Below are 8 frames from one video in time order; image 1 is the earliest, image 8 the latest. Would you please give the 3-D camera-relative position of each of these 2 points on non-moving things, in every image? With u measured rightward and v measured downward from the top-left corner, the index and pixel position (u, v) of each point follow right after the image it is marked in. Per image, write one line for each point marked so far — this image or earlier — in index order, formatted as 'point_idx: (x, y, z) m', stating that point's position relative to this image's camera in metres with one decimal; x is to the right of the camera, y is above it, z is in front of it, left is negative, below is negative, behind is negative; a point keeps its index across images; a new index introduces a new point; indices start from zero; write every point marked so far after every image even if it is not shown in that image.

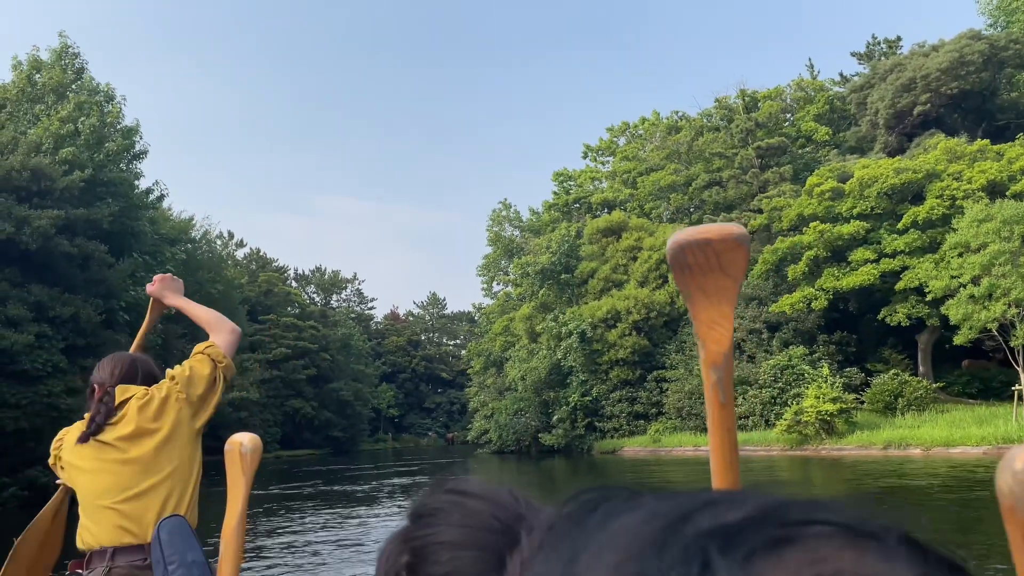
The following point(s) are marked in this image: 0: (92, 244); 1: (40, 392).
0: (-9.1, +1.0, +17.7) m
1: (-9.4, -2.1, +16.2) m
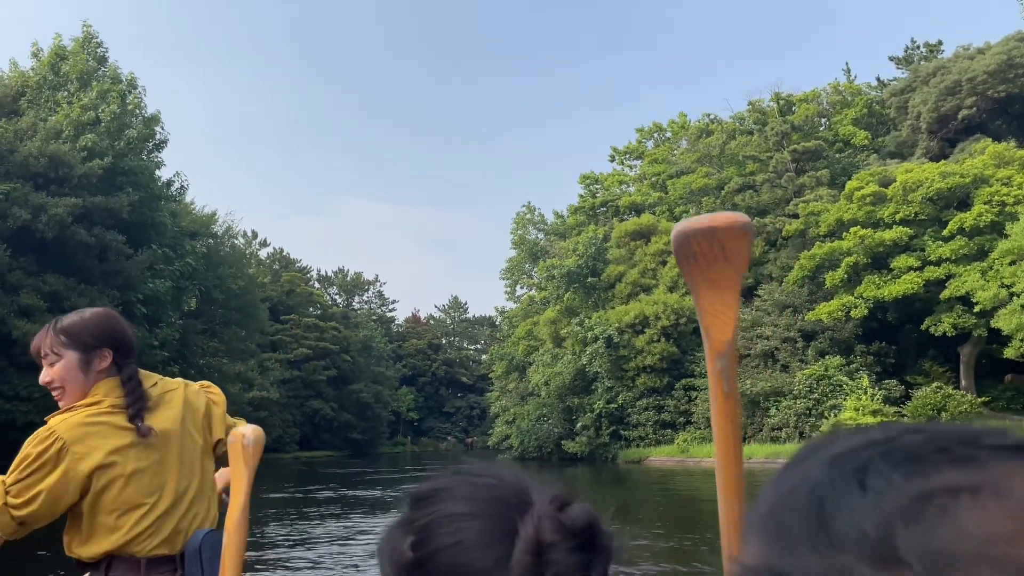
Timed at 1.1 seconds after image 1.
0: (-8.5, +1.1, +17.2) m
1: (-8.8, -1.9, +15.7) m
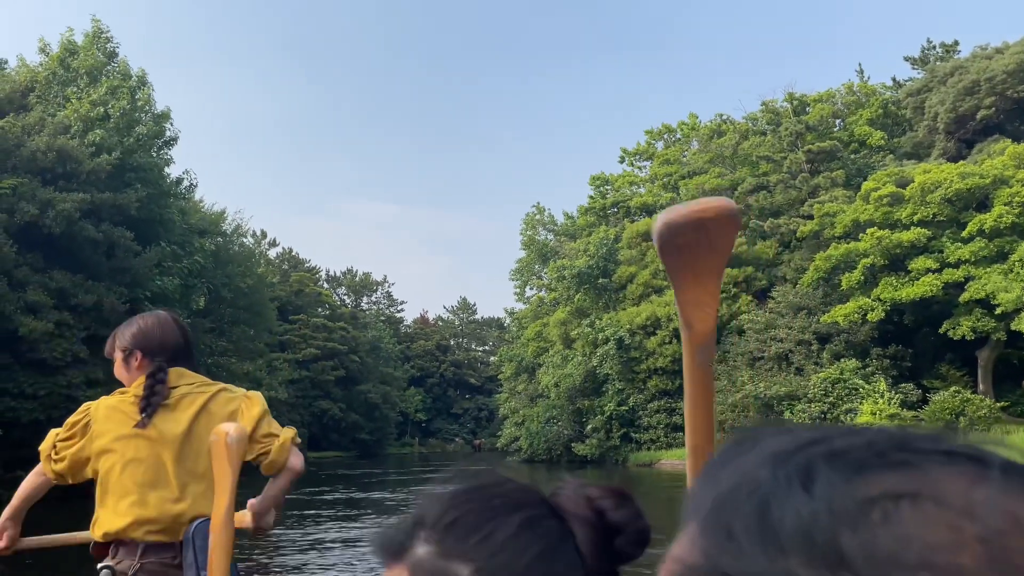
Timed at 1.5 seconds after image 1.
0: (-8.2, +1.2, +17.0) m
1: (-8.6, -1.8, +15.5) m
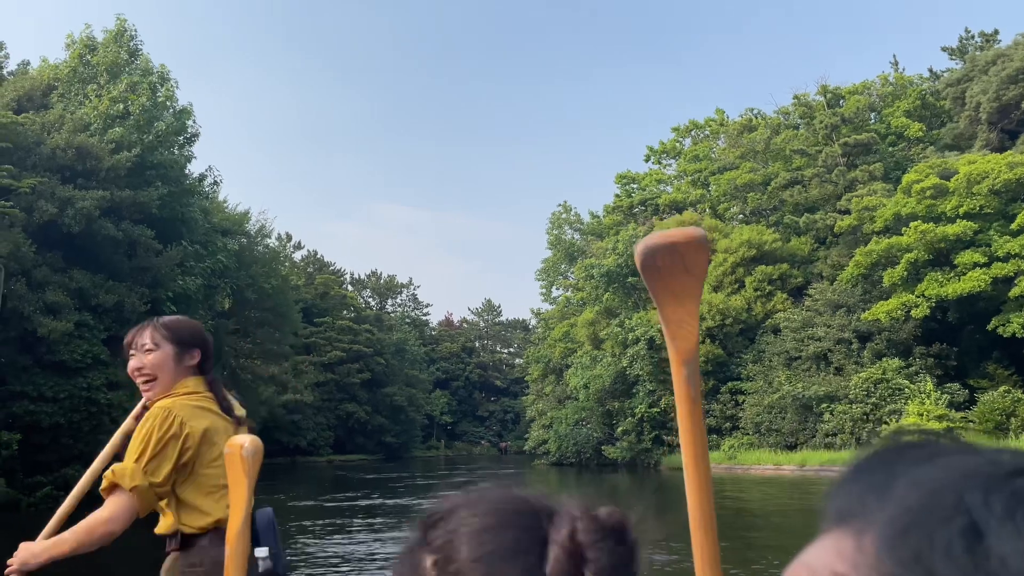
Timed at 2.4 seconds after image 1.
0: (-7.6, +1.2, +16.6) m
1: (-8.0, -1.8, +15.1) m
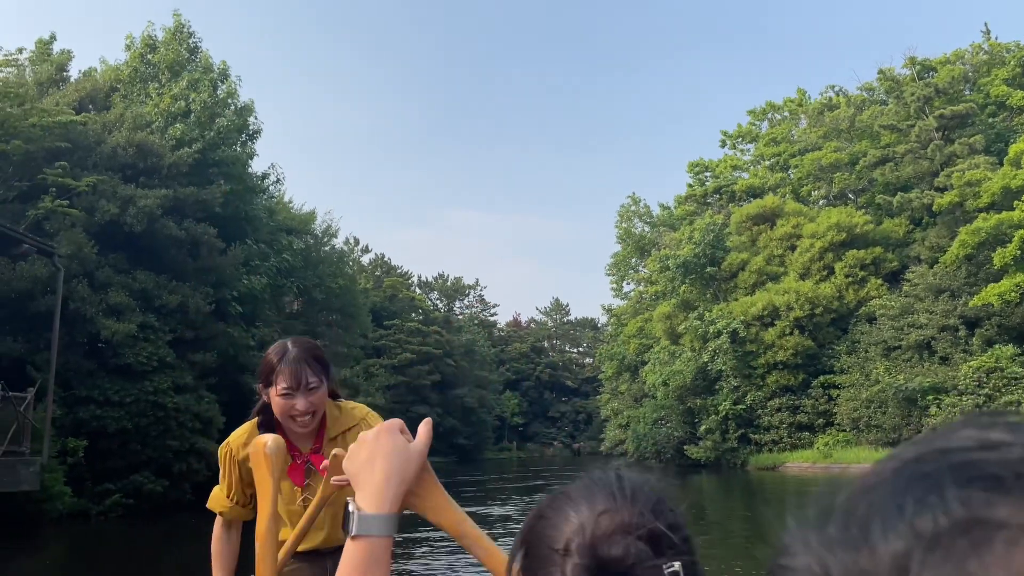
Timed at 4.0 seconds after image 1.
0: (-6.1, +1.2, +16.1) m
1: (-6.6, -1.8, +14.6) m
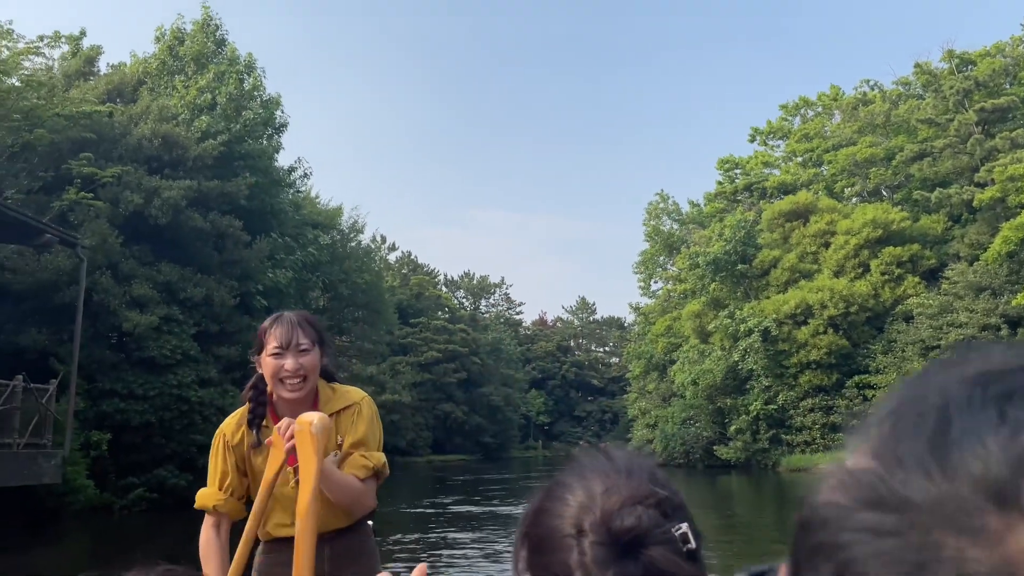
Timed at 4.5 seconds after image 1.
0: (-5.6, +1.3, +15.9) m
1: (-6.1, -1.7, +14.5) m
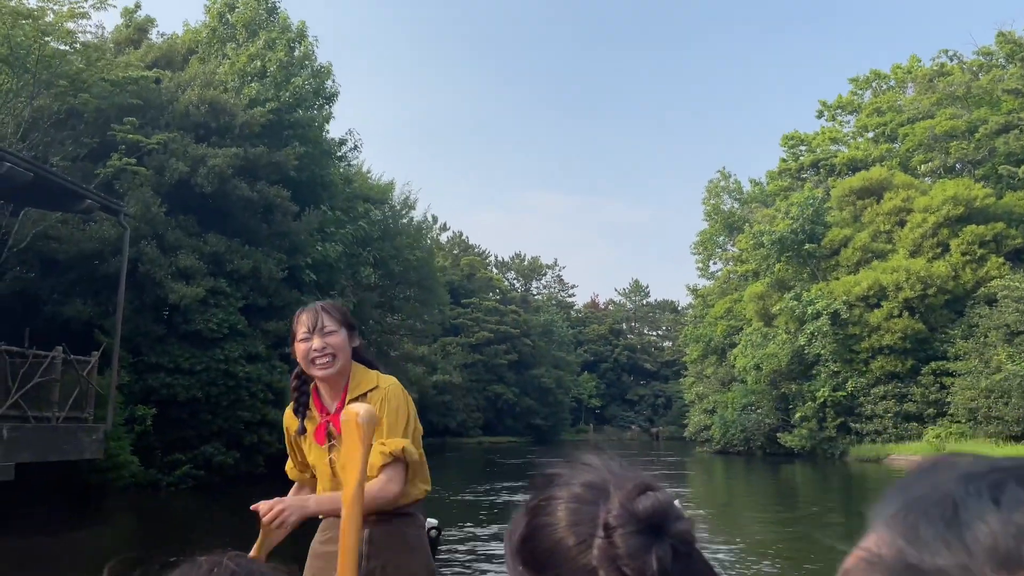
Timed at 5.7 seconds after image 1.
0: (-4.5, +1.9, +15.3) m
1: (-5.1, -1.2, +14.0) m
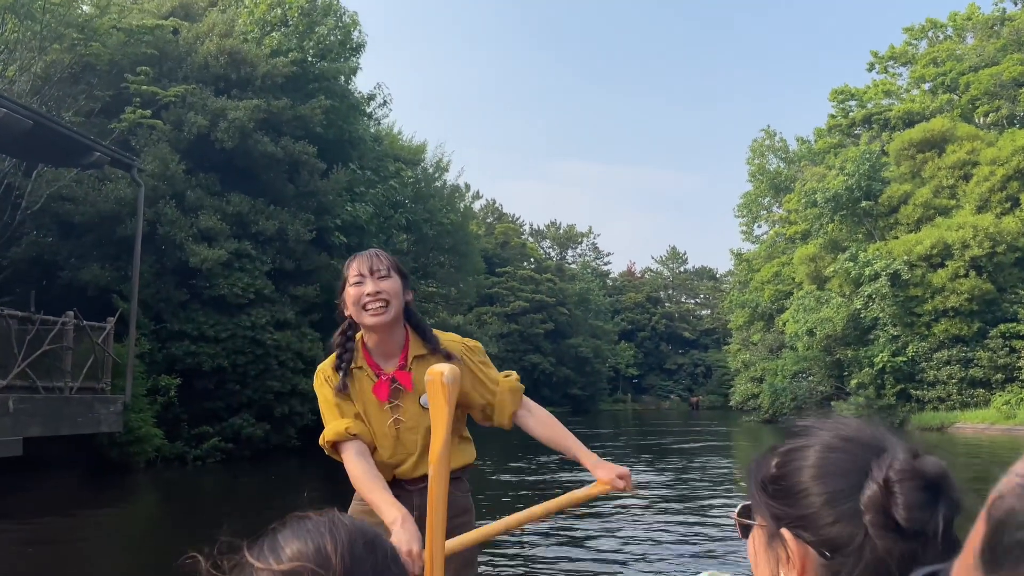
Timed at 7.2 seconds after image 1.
0: (-3.7, +2.5, +14.4) m
1: (-4.4, -0.6, +13.2) m
